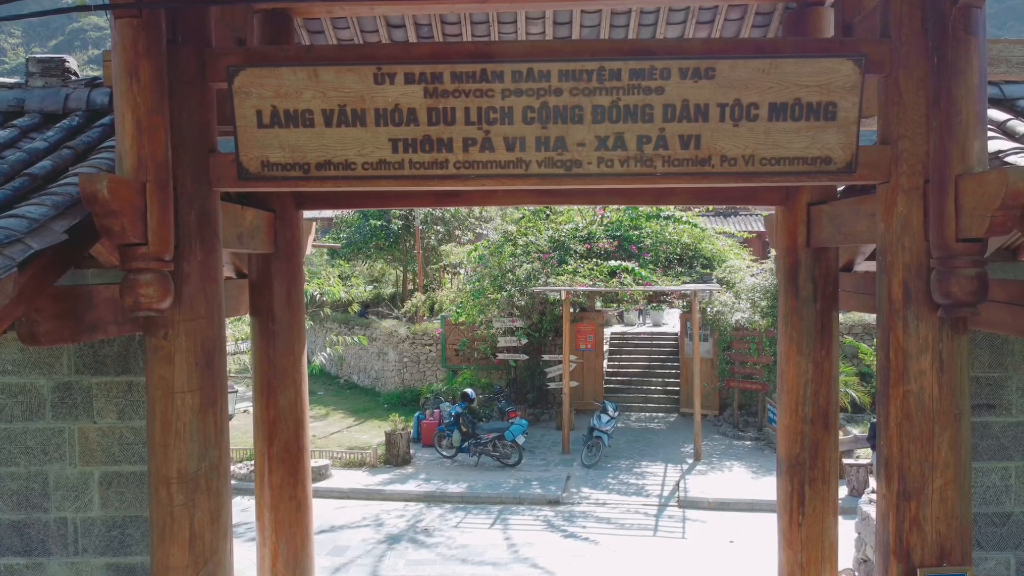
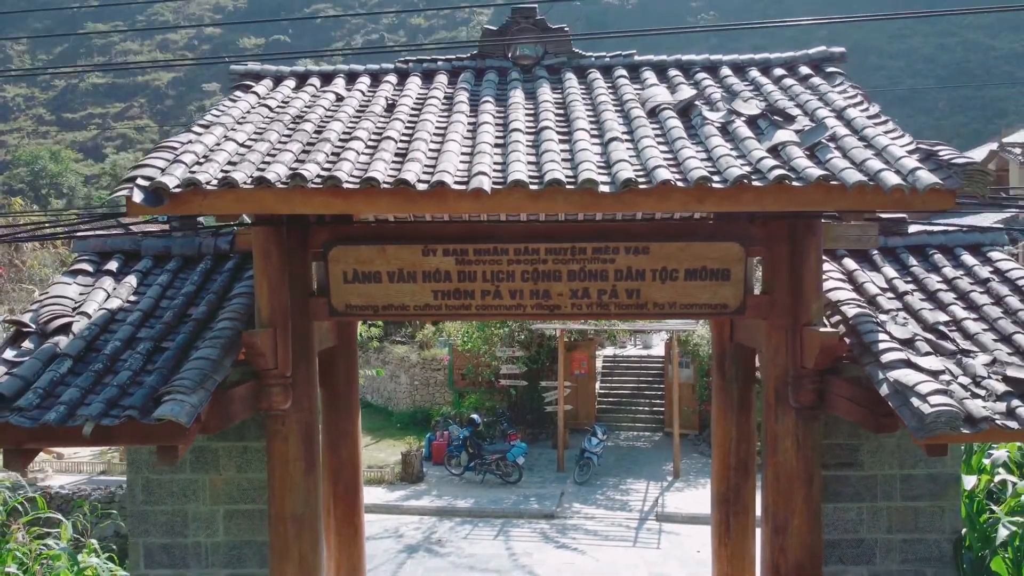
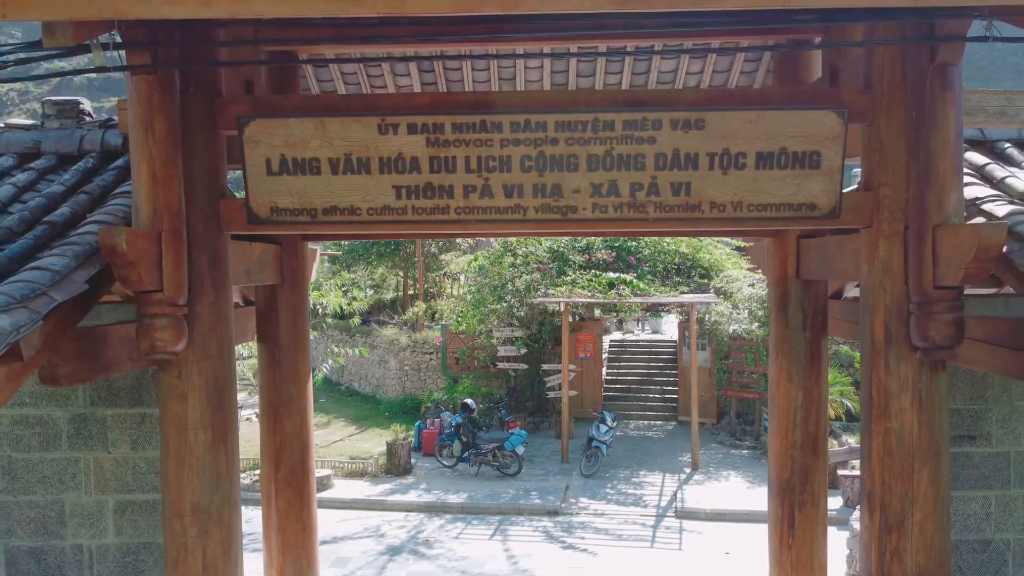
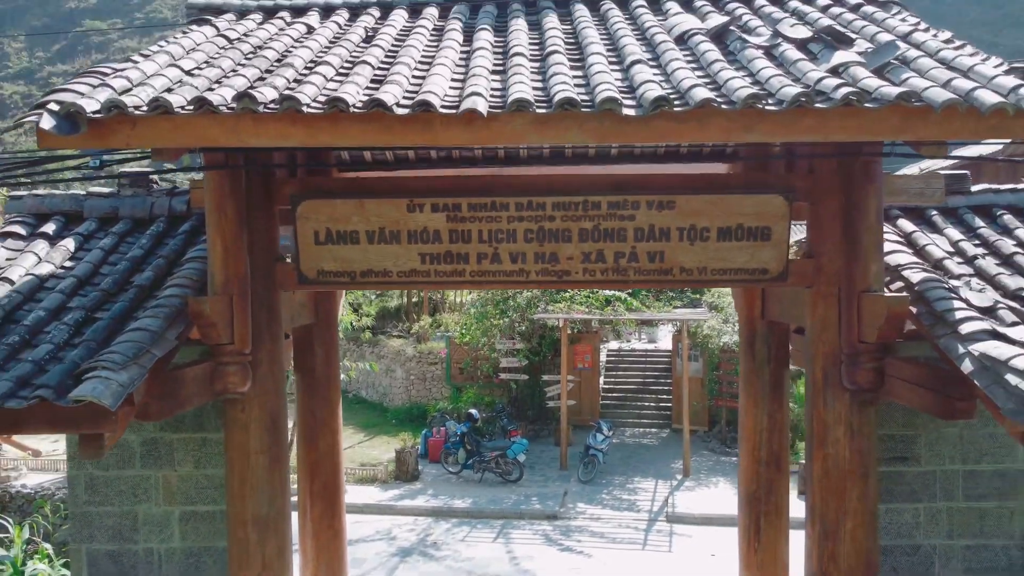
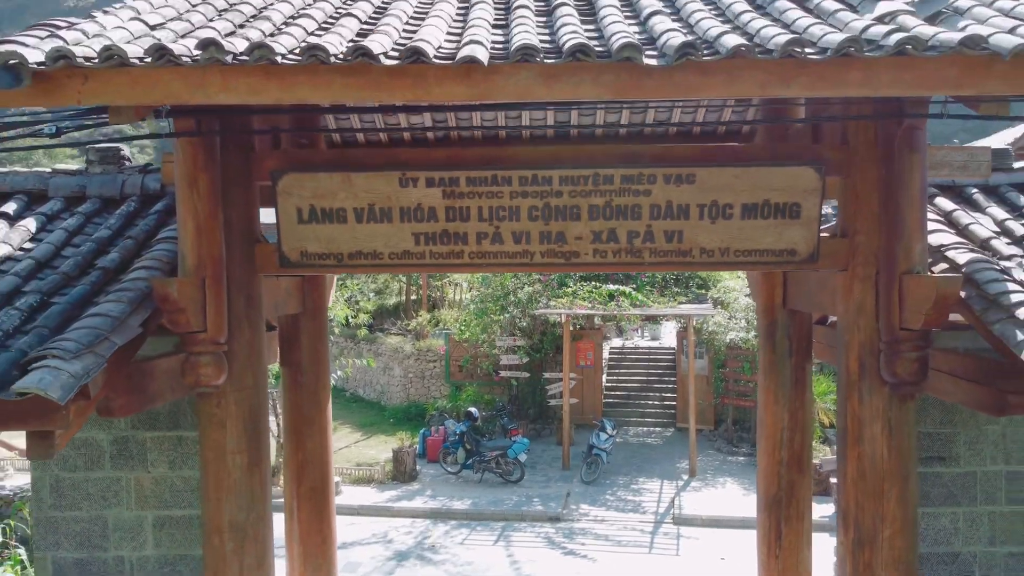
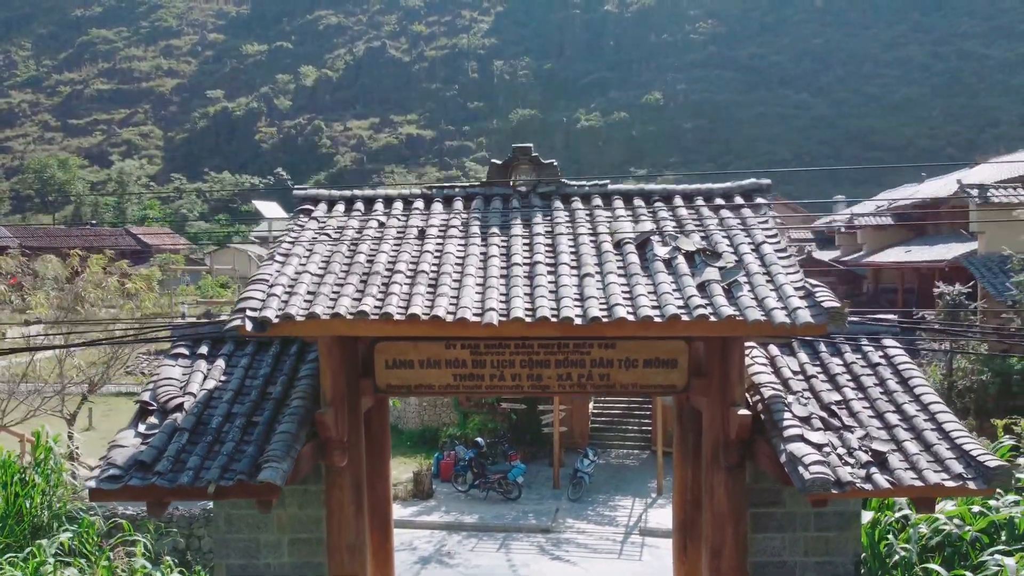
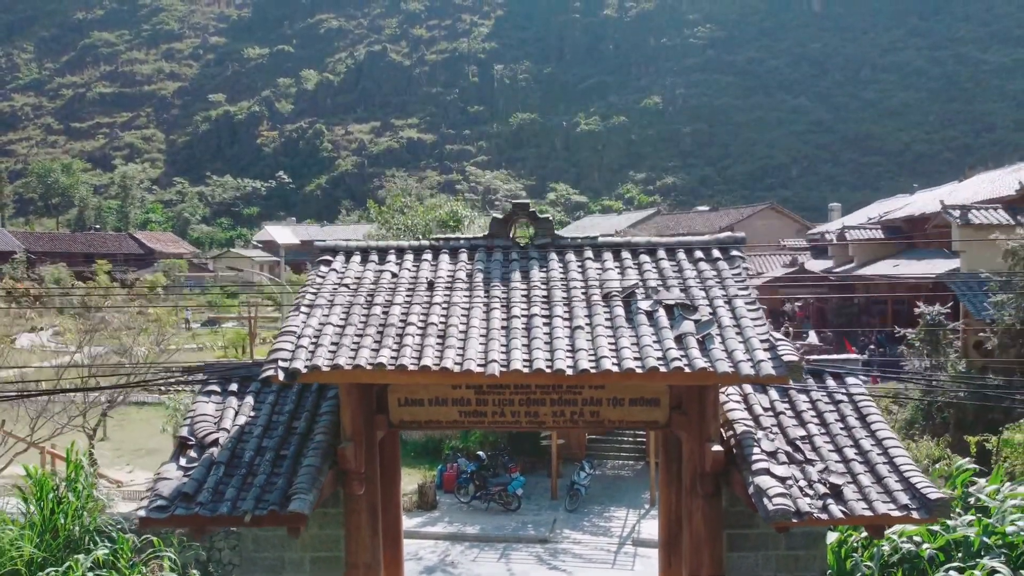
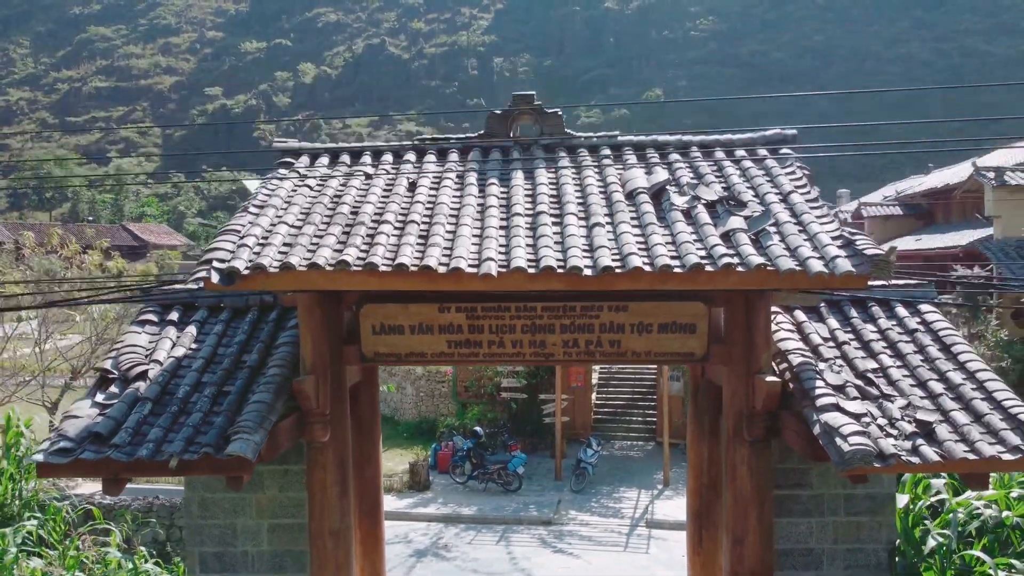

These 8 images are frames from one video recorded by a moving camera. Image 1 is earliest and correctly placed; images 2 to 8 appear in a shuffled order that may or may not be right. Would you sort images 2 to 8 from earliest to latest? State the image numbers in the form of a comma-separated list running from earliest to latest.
3, 5, 4, 2, 8, 6, 7
